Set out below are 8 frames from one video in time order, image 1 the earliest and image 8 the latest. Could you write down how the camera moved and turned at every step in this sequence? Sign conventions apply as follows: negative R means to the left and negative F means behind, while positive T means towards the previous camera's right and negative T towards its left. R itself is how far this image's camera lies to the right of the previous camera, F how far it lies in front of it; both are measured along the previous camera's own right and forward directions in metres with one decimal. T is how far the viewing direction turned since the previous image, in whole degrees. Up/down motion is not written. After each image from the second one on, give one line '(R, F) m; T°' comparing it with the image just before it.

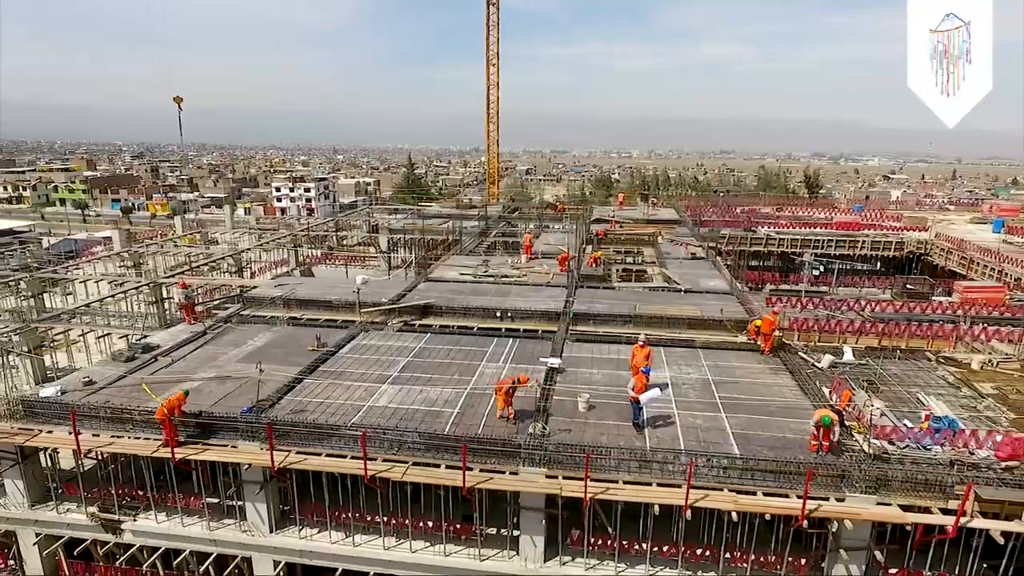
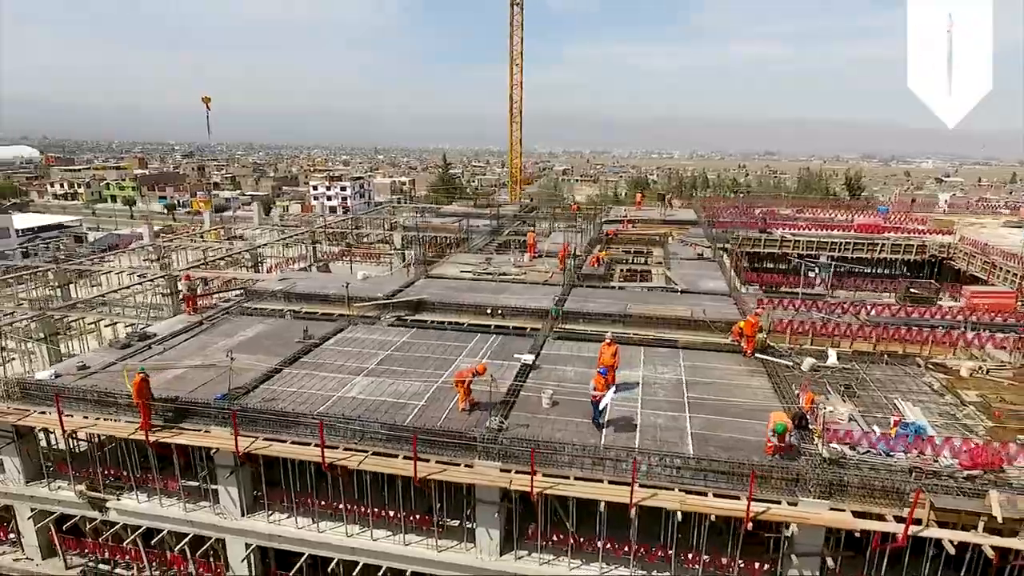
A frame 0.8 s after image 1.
(+1.7, -0.1) m; -3°
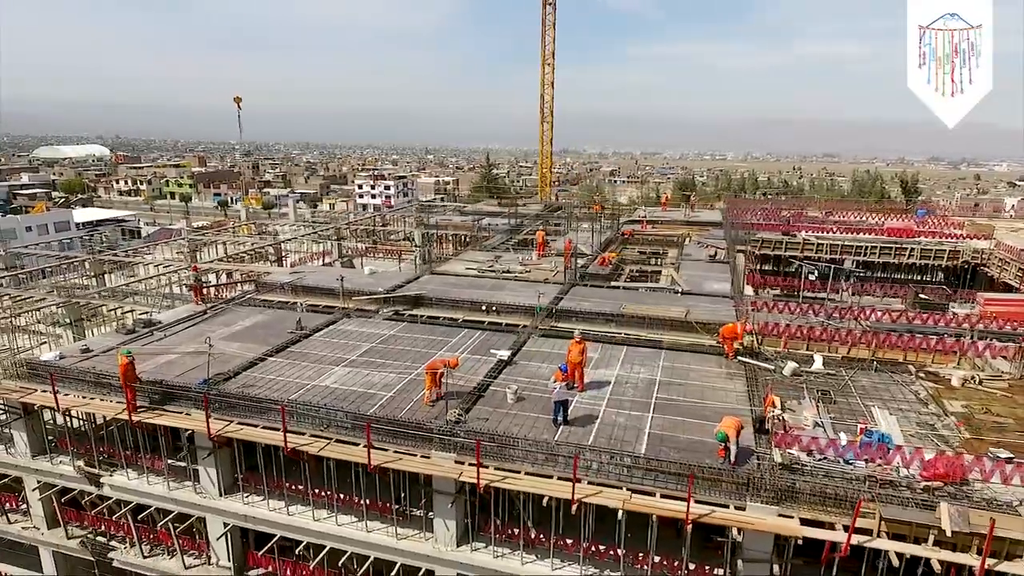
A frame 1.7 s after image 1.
(+1.9, -0.1) m; -4°
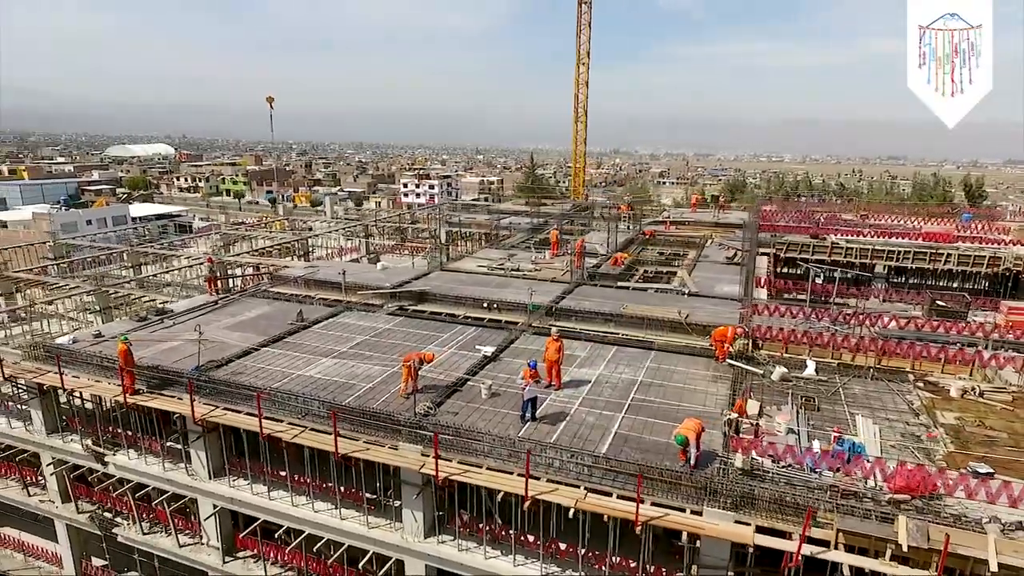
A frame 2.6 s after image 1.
(+1.7, 0.0) m; -4°
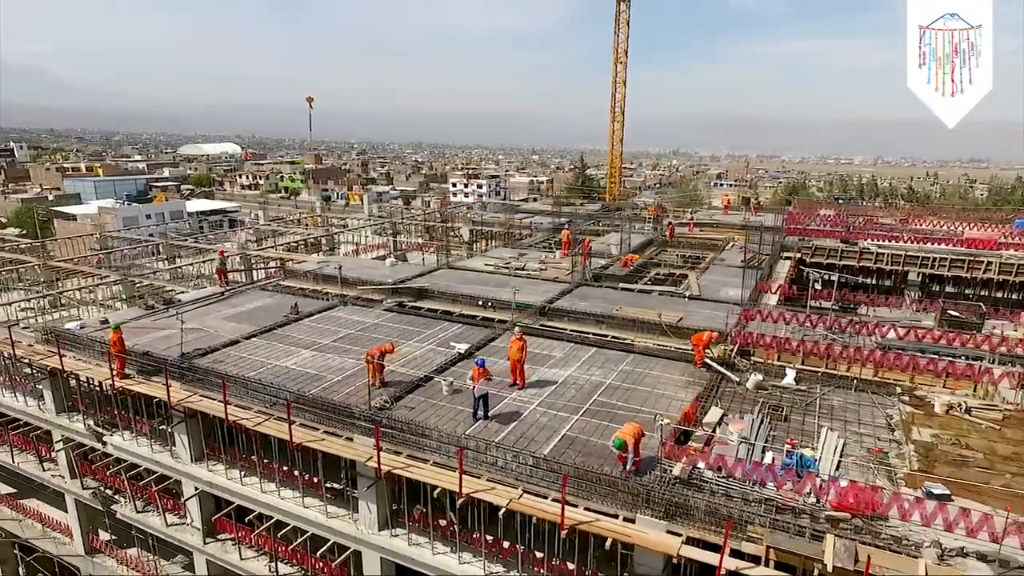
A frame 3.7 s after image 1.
(+2.2, +0.1) m; -5°
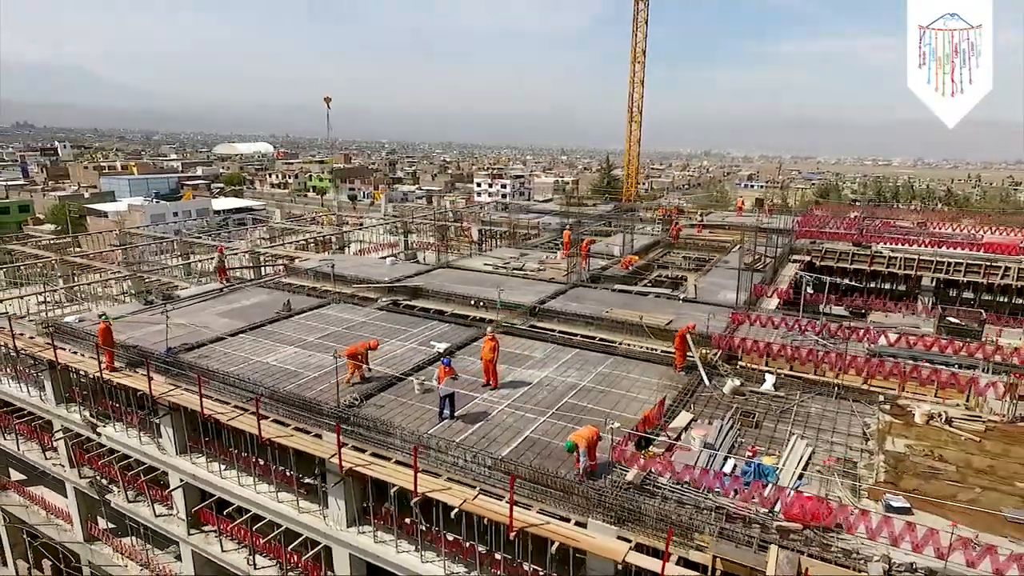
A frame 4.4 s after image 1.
(+1.3, +0.1) m; -3°
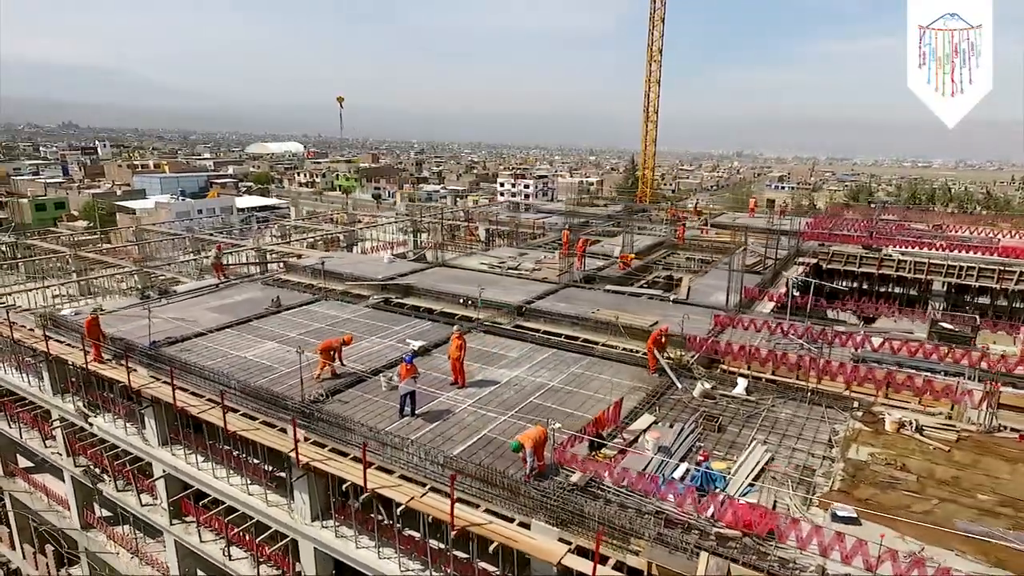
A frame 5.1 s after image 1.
(+1.4, +0.1) m; -2°
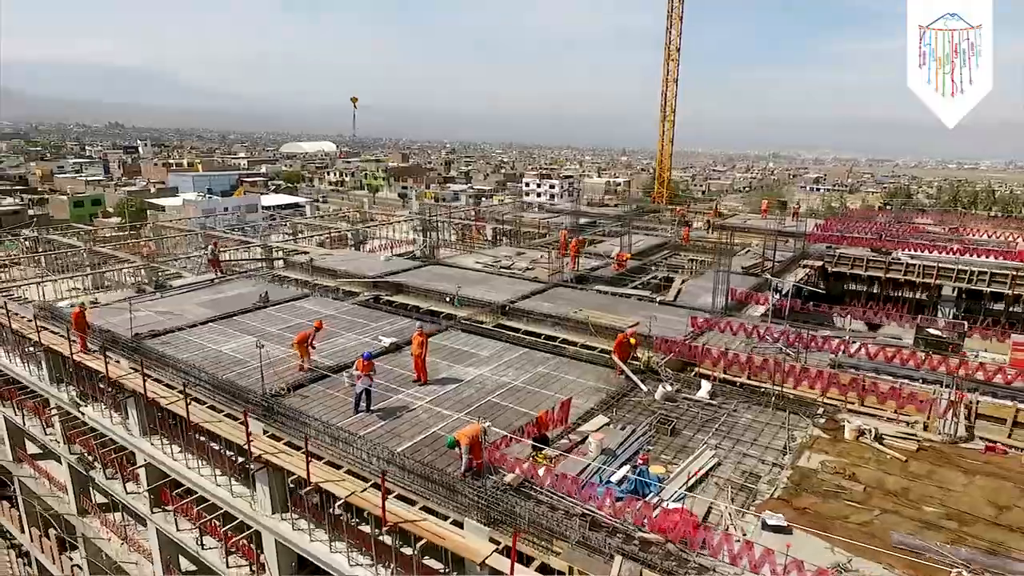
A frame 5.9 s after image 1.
(+1.6, +0.1) m; -3°
